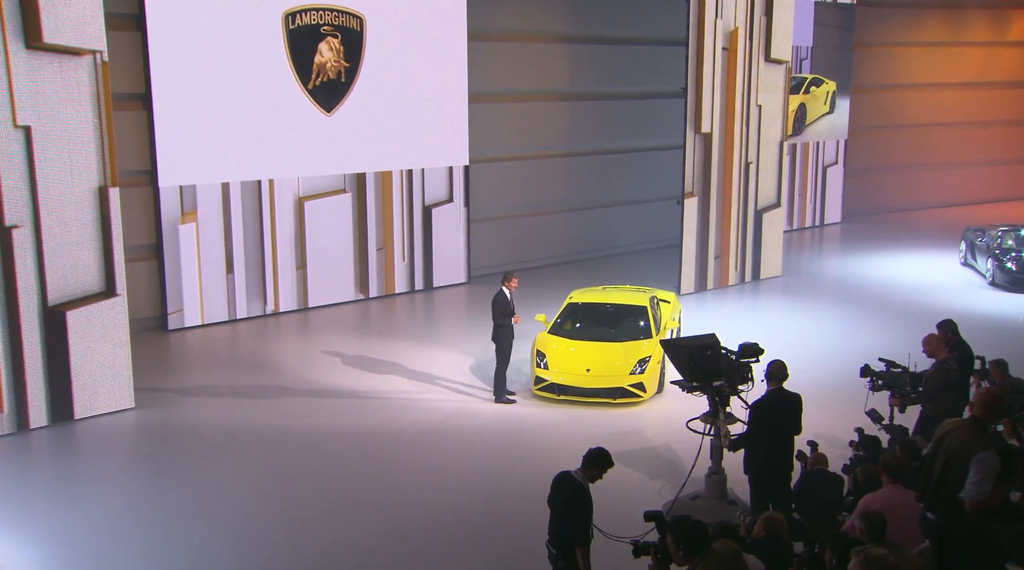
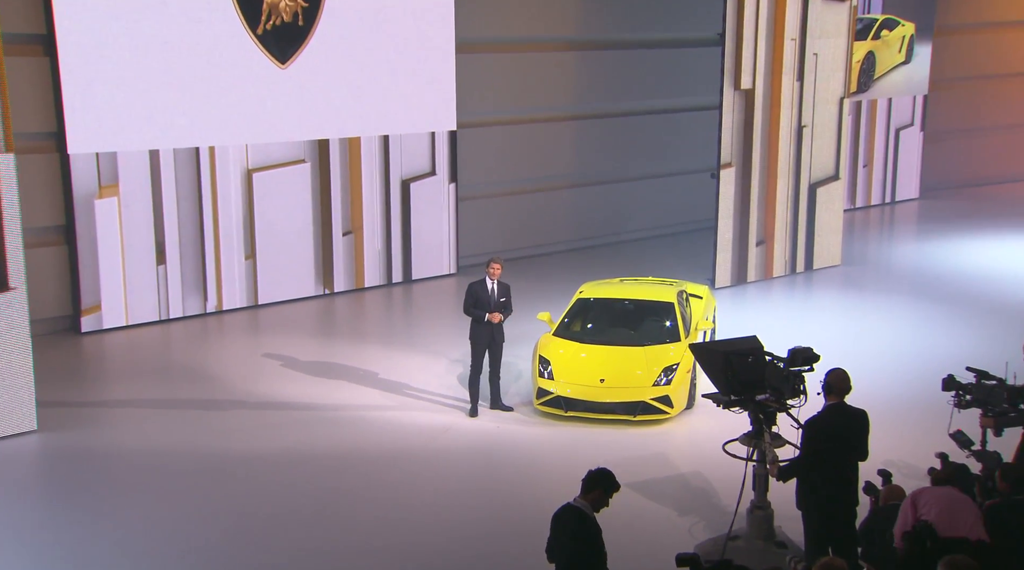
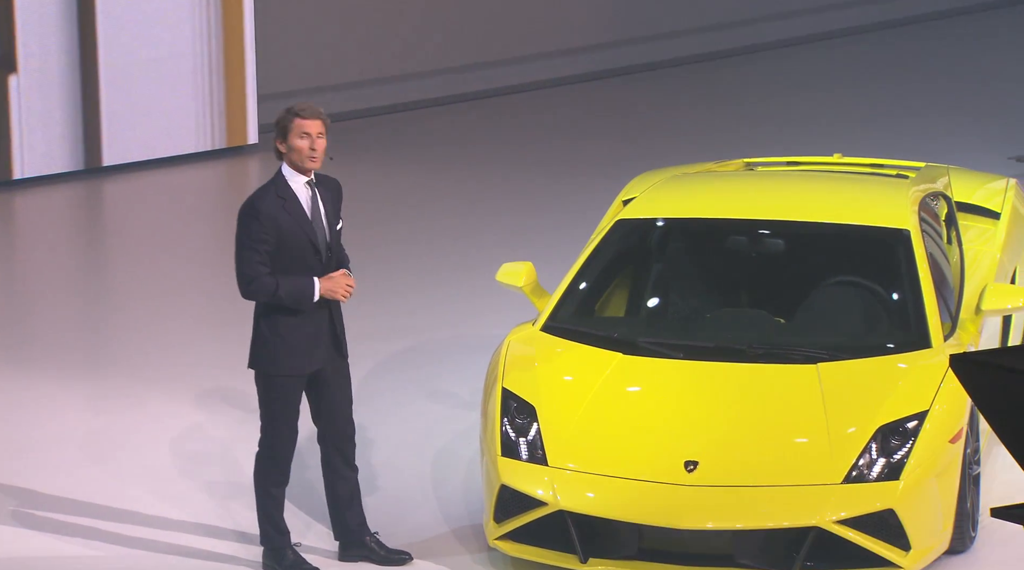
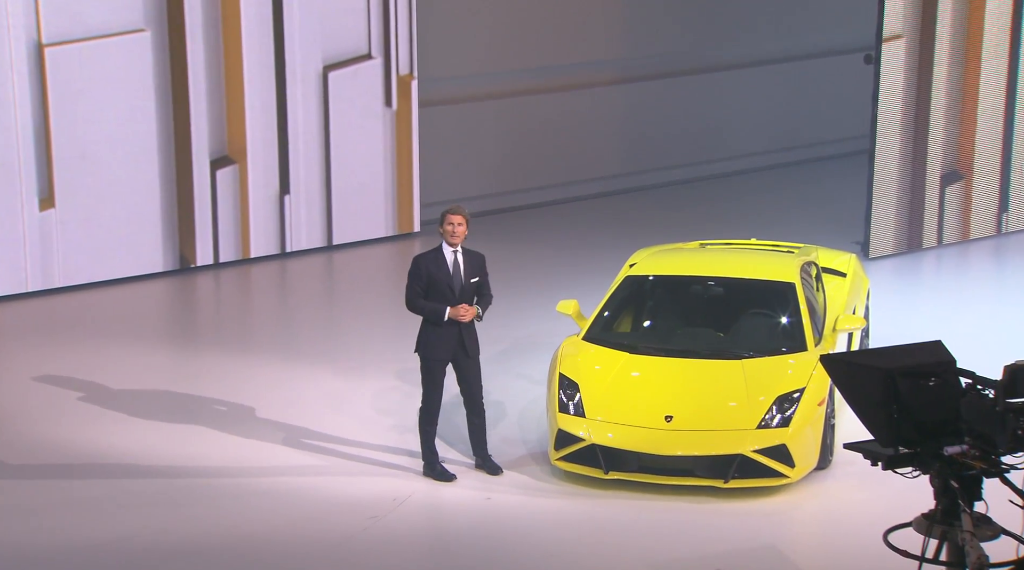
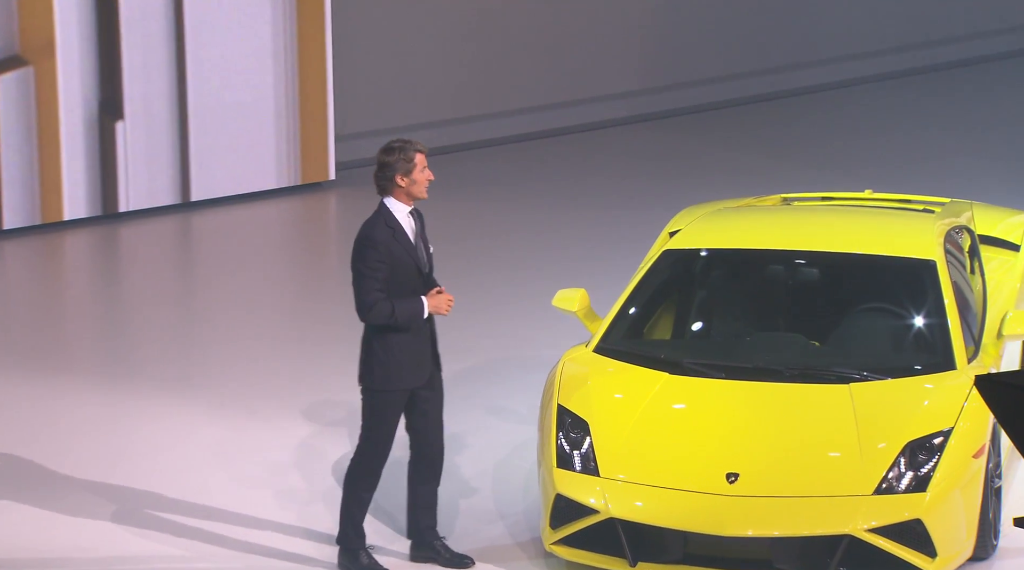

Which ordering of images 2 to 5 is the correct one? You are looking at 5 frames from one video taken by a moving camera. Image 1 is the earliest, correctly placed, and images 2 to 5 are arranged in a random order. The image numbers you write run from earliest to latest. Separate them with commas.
2, 4, 5, 3
